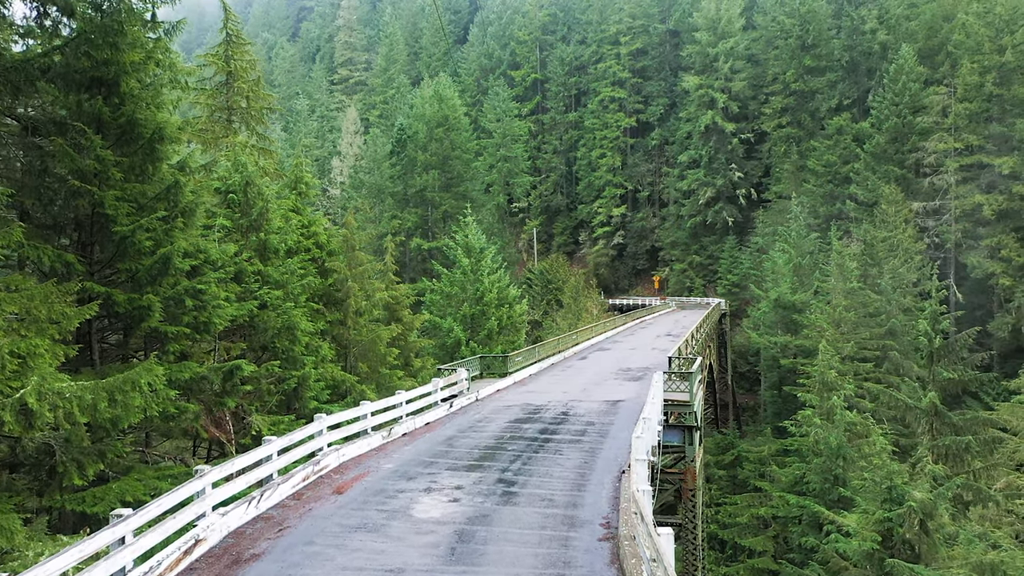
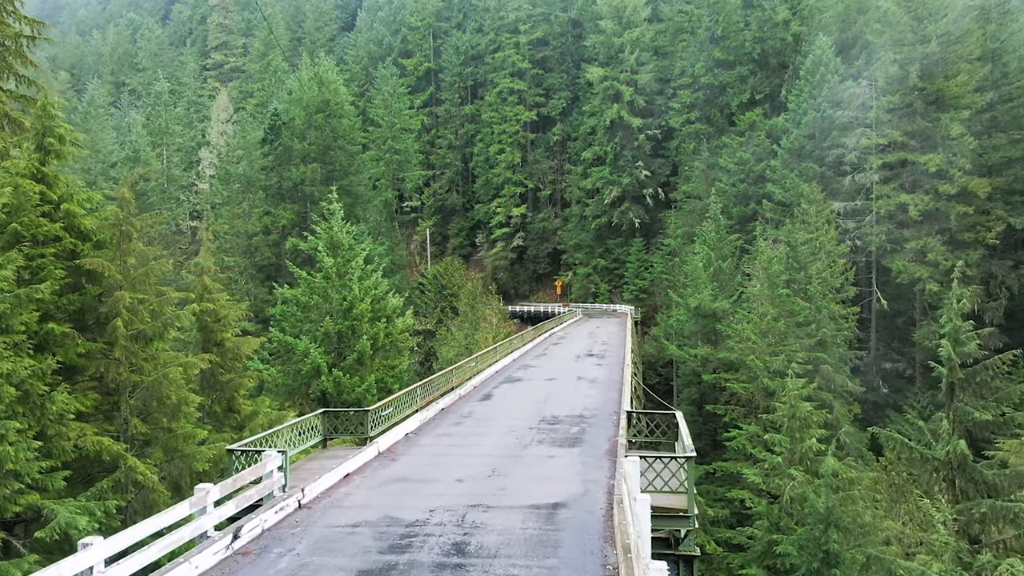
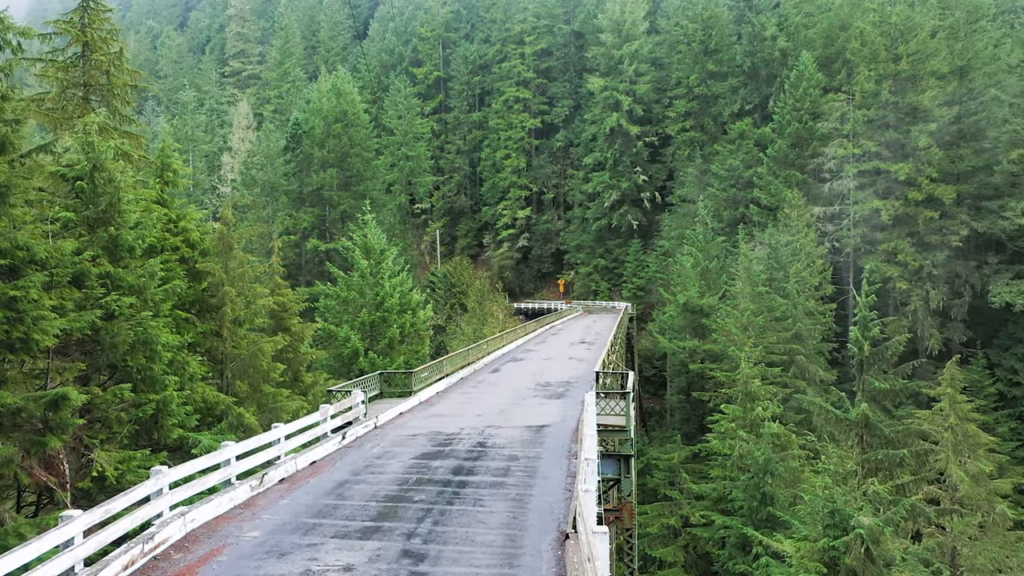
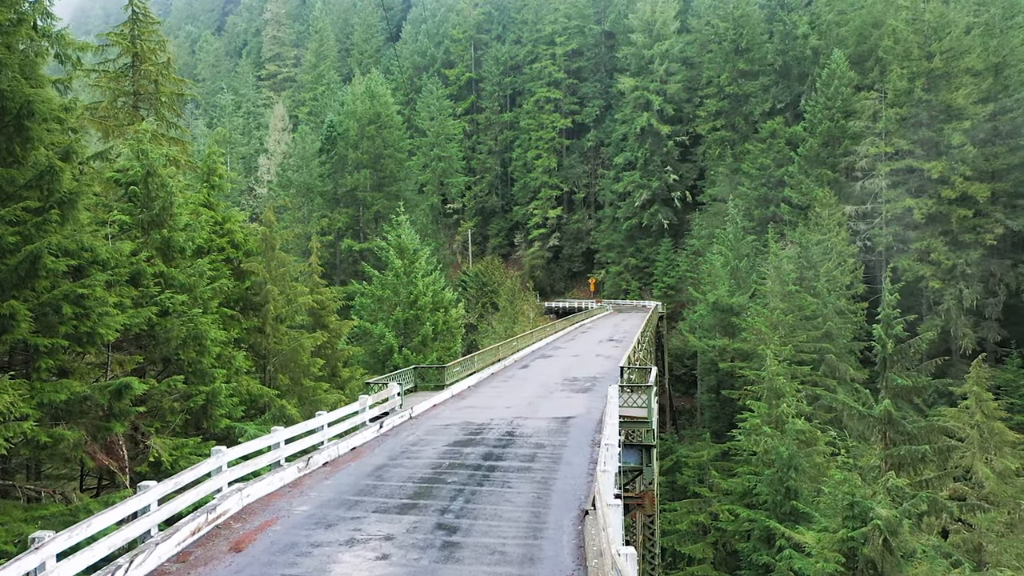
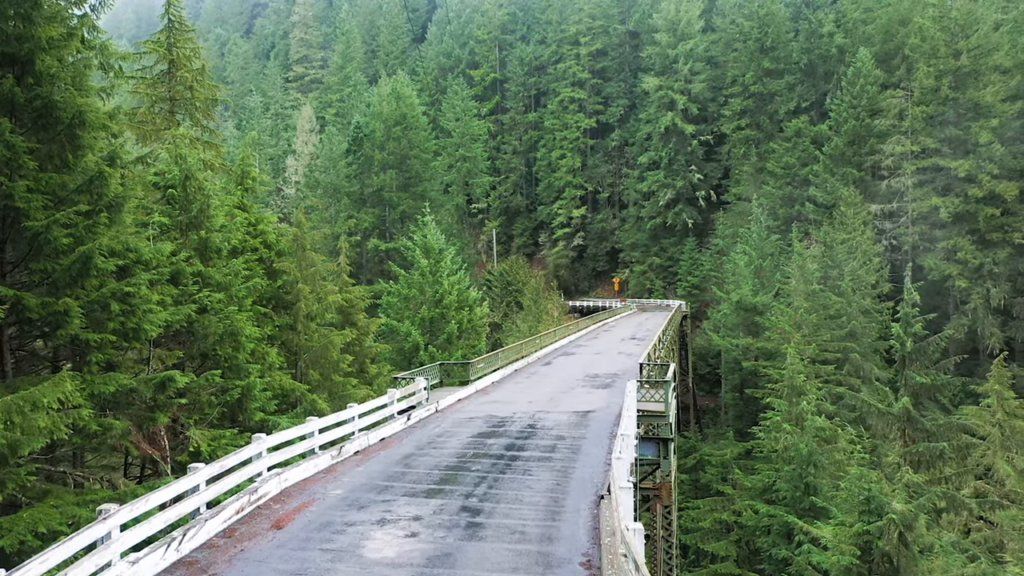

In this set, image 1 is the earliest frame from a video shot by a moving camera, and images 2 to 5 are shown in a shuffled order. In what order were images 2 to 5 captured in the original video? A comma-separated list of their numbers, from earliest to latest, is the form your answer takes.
5, 4, 3, 2
